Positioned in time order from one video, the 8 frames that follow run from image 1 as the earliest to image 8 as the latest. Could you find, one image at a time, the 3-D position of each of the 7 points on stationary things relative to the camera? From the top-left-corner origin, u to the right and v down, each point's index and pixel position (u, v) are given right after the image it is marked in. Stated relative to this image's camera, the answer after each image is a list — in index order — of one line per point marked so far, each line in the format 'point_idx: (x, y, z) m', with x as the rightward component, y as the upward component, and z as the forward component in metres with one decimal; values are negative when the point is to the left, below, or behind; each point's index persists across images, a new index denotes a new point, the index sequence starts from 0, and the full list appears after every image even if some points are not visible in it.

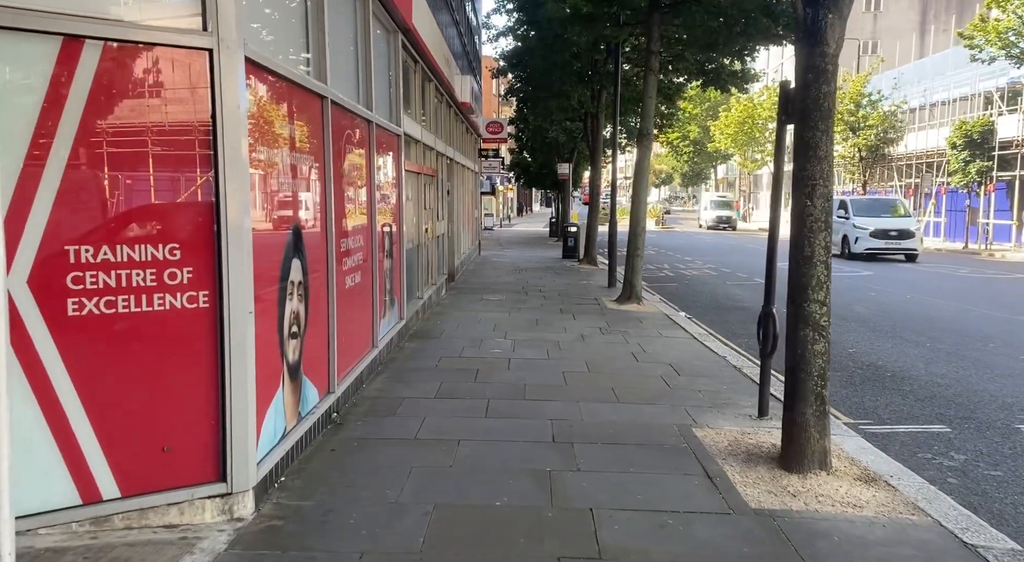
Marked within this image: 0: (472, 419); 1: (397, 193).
0: (-0.3, -1.0, +5.9) m
1: (-1.4, +1.0, +9.2) m
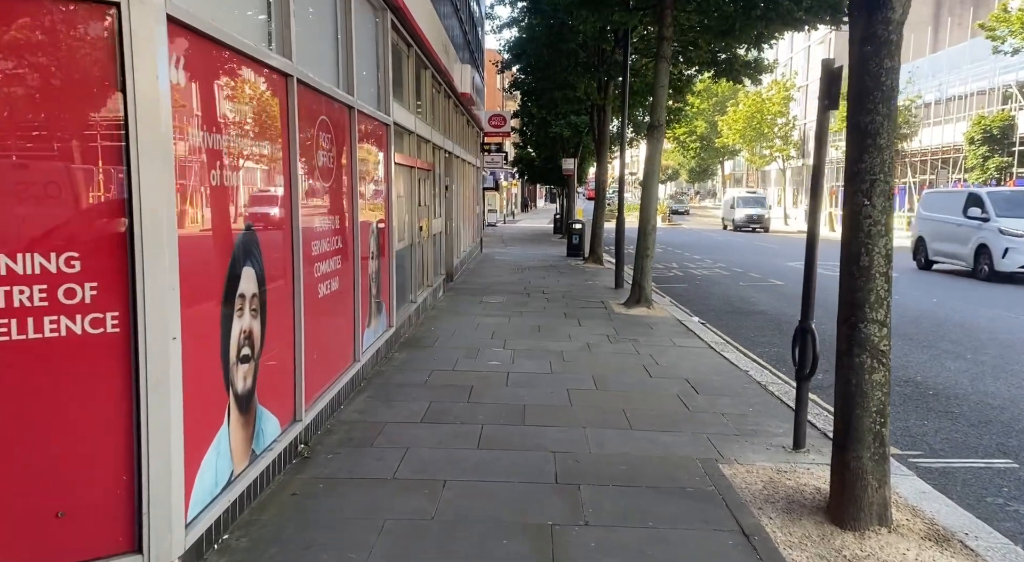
0: (-0.3, -1.1, +5.1) m
1: (-1.3, +1.0, +8.4) m
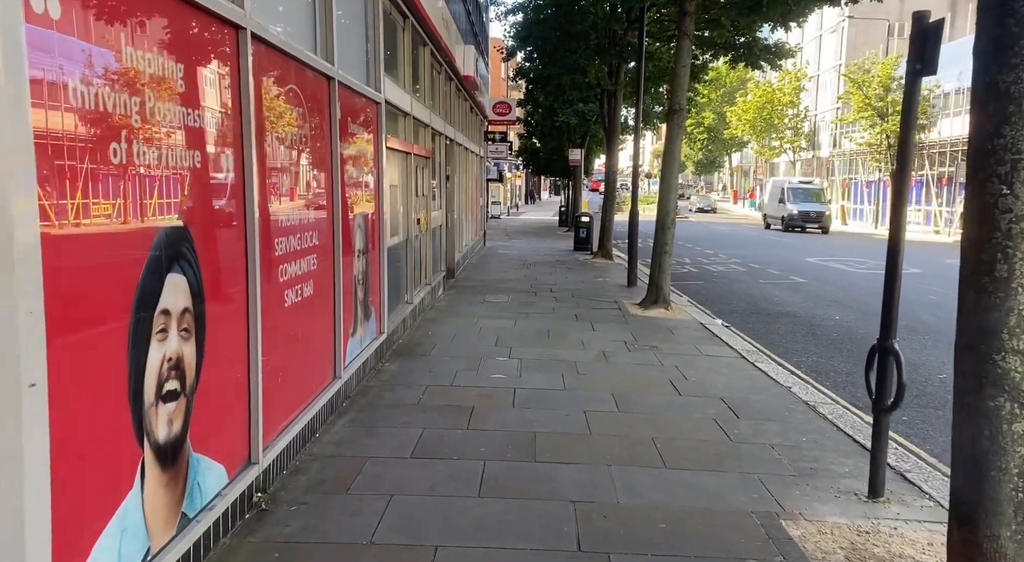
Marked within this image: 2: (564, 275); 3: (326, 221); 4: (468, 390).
0: (-0.3, -1.1, +4.1) m
1: (-1.3, +1.0, +7.3) m
2: (+1.1, +0.1, +15.5) m
3: (-1.3, +0.4, +5.6) m
4: (-0.4, -0.9, +6.4) m
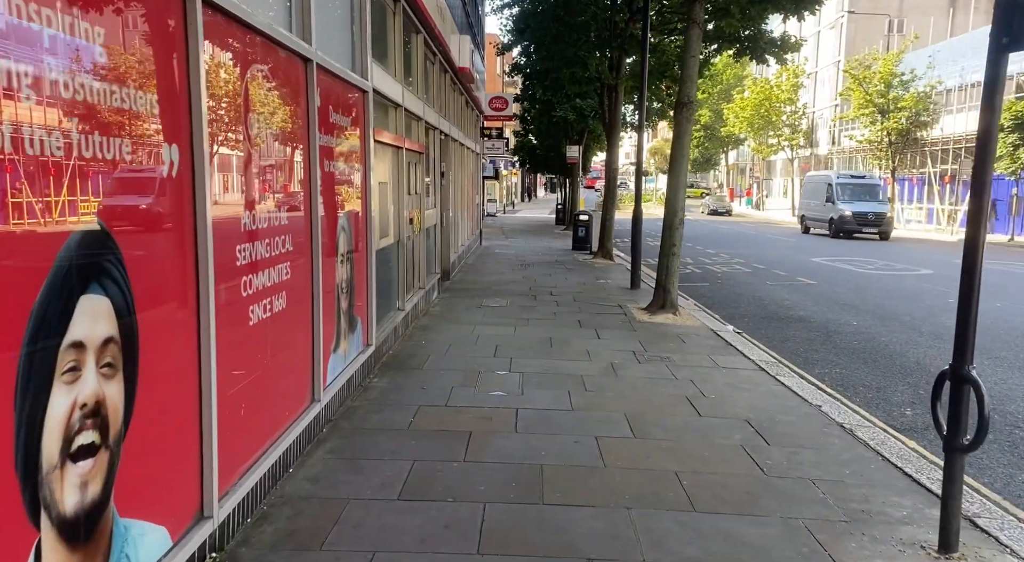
0: (-0.3, -1.2, +3.5) m
1: (-1.3, +0.9, +6.7) m
2: (+1.0, +0.1, +14.9) m
3: (-1.3, +0.4, +4.9) m
4: (-0.4, -1.0, +5.7) m
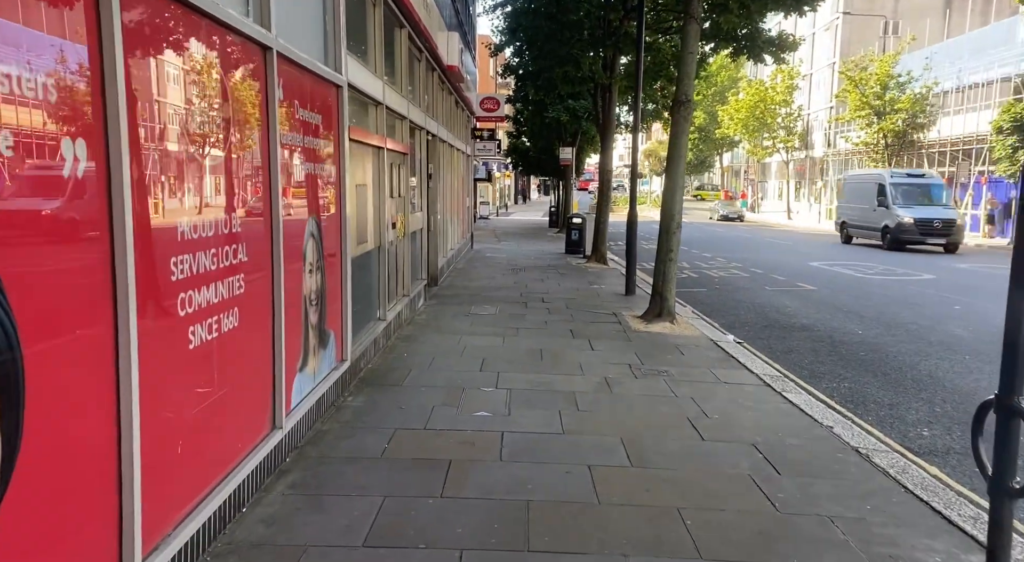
0: (-0.3, -1.3, +3.0) m
1: (-1.4, +0.9, +6.2) m
2: (+0.8, 0.0, +14.4) m
3: (-1.4, +0.3, +4.4) m
4: (-0.5, -1.0, +5.2) m
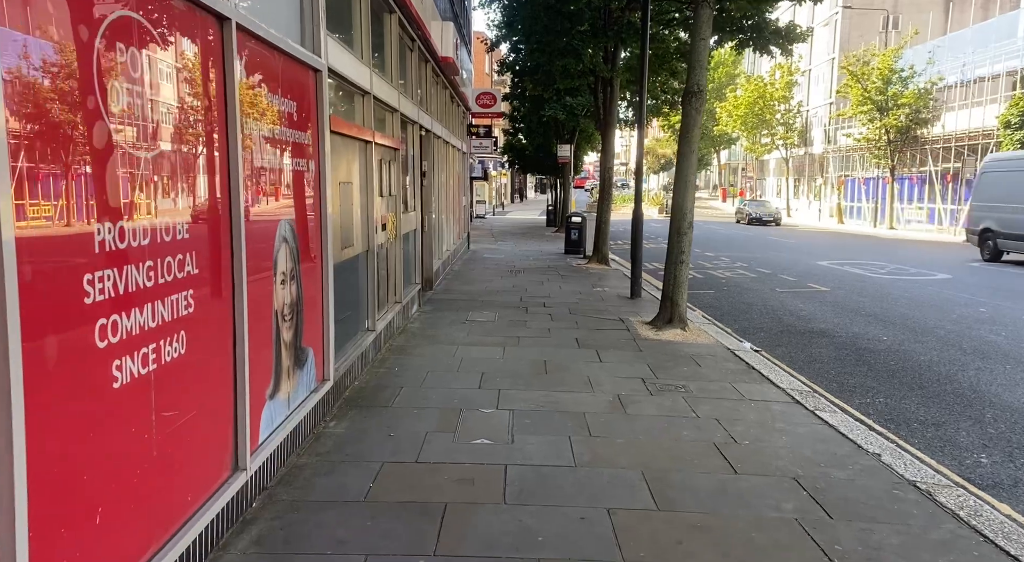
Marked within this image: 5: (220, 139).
0: (-0.3, -1.4, +2.3) m
1: (-1.4, +0.8, +5.5) m
2: (+0.8, -0.1, +13.7) m
3: (-1.4, +0.2, +3.7) m
4: (-0.4, -1.1, +4.5) m
5: (-1.4, +0.7, +3.7) m
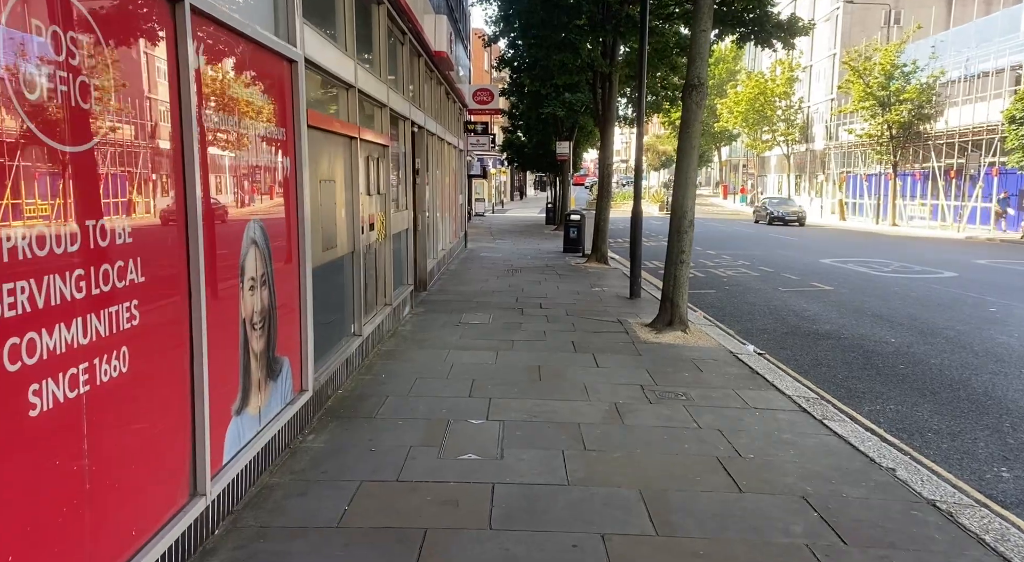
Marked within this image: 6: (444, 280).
0: (-0.4, -1.4, +1.9) m
1: (-1.4, +0.8, +5.1) m
2: (+0.7, -0.1, +13.4) m
3: (-1.4, +0.2, +3.3) m
4: (-0.5, -1.1, +4.2) m
5: (-1.5, +0.6, +3.3) m
6: (-1.2, 0.0, +13.8) m
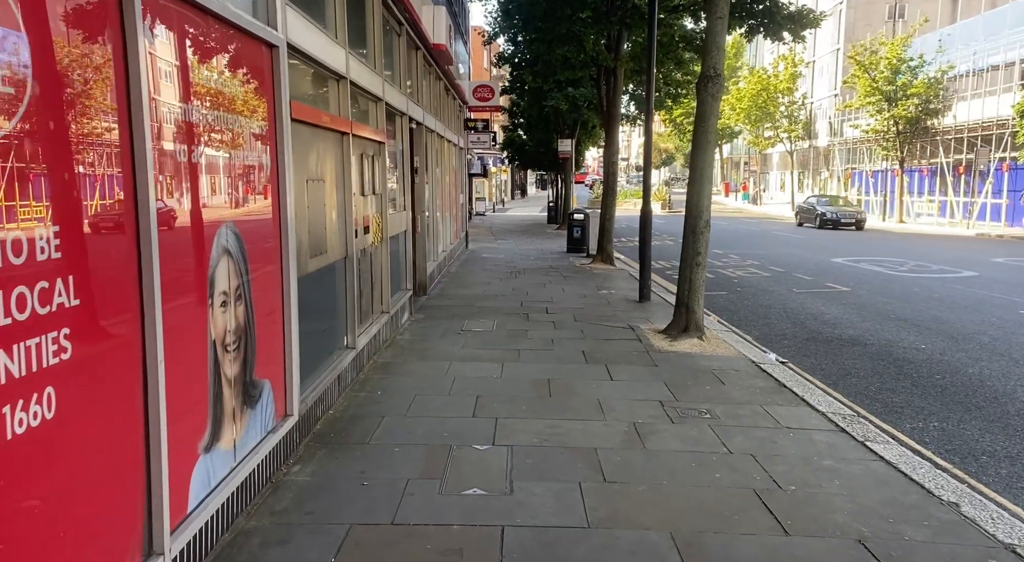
0: (-0.3, -1.5, +1.4) m
1: (-1.4, +0.7, +4.6) m
2: (+0.8, -0.1, +12.8) m
3: (-1.4, +0.1, +2.8) m
4: (-0.4, -1.2, +3.7) m
5: (-1.4, +0.6, +2.8) m
6: (-1.2, 0.0, +13.3) m
